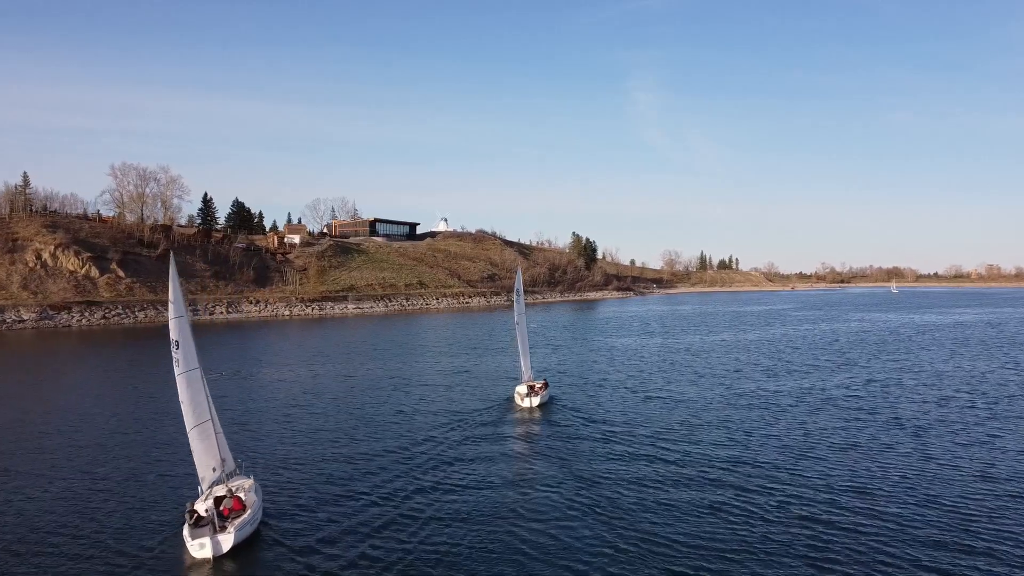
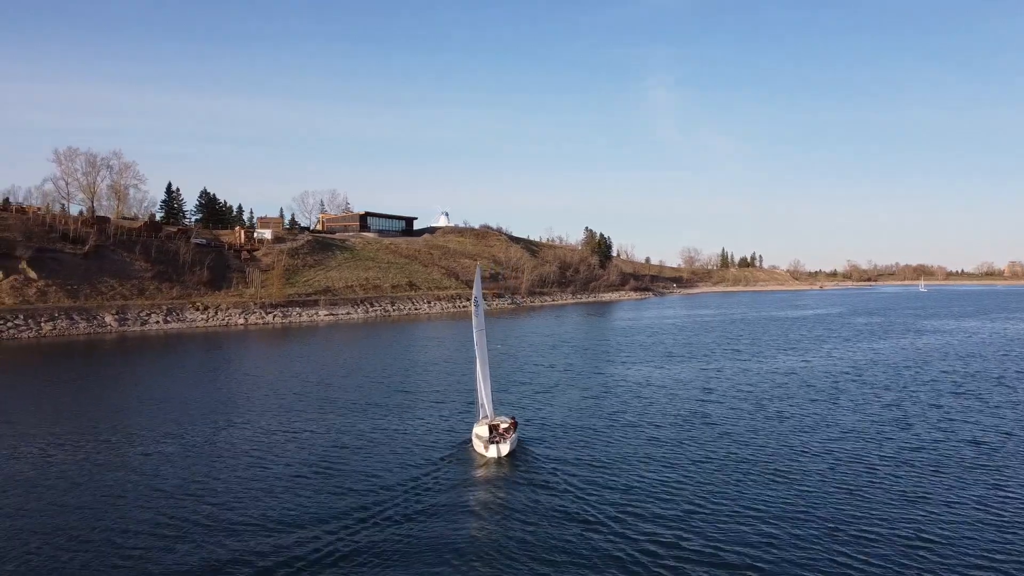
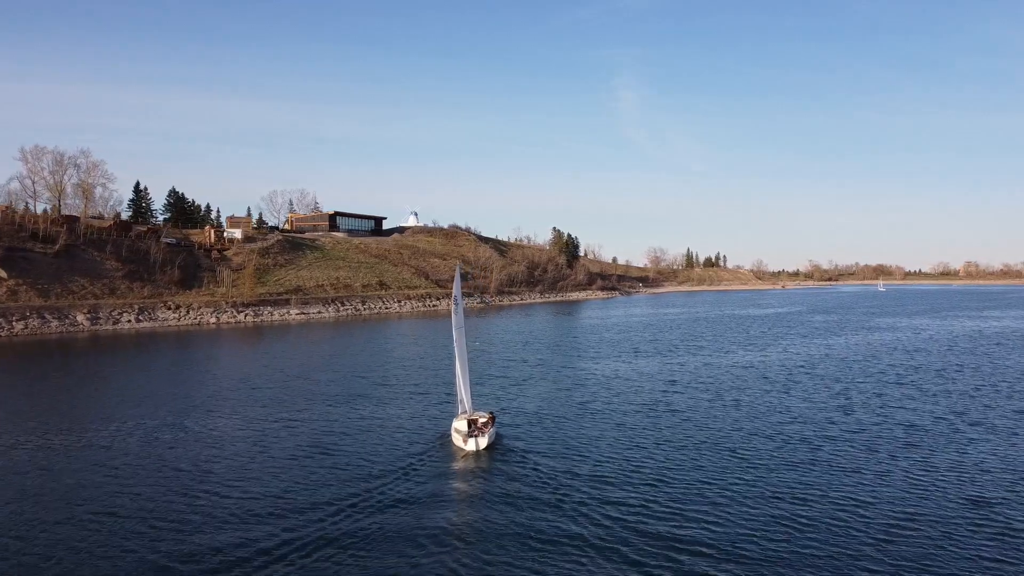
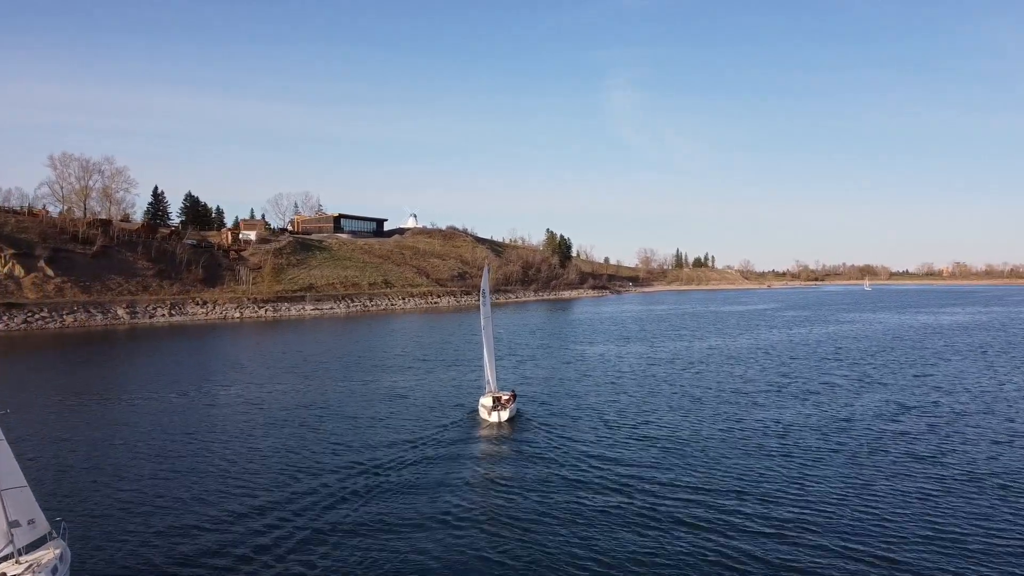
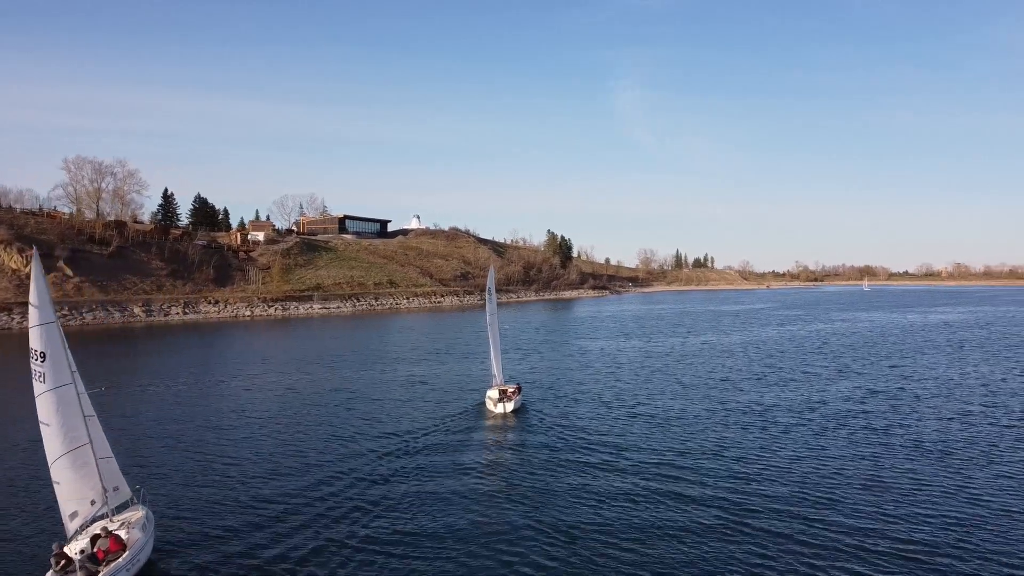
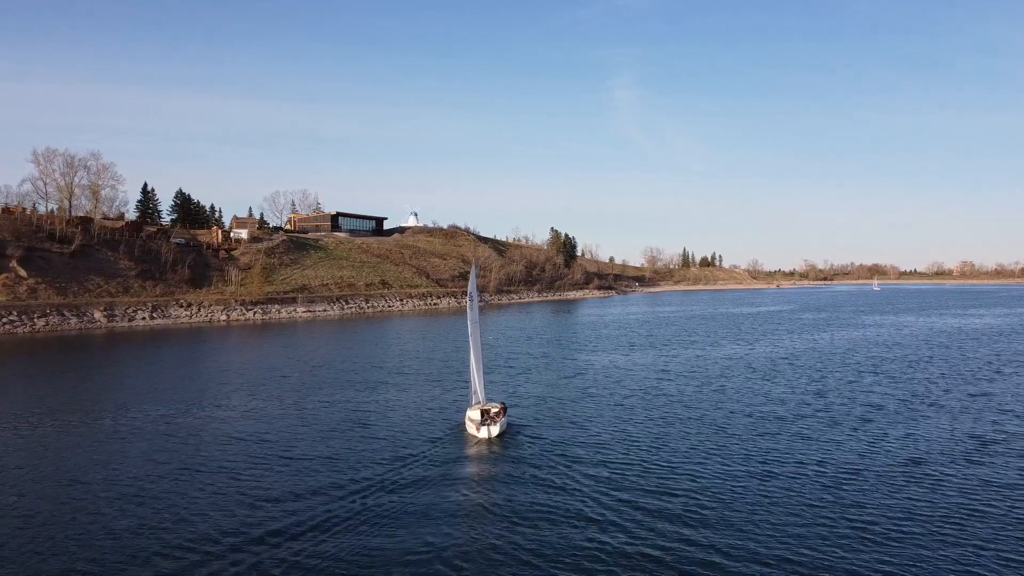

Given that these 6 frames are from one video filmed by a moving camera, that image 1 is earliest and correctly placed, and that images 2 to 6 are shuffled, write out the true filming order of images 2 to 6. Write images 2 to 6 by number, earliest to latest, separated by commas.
5, 4, 6, 3, 2
